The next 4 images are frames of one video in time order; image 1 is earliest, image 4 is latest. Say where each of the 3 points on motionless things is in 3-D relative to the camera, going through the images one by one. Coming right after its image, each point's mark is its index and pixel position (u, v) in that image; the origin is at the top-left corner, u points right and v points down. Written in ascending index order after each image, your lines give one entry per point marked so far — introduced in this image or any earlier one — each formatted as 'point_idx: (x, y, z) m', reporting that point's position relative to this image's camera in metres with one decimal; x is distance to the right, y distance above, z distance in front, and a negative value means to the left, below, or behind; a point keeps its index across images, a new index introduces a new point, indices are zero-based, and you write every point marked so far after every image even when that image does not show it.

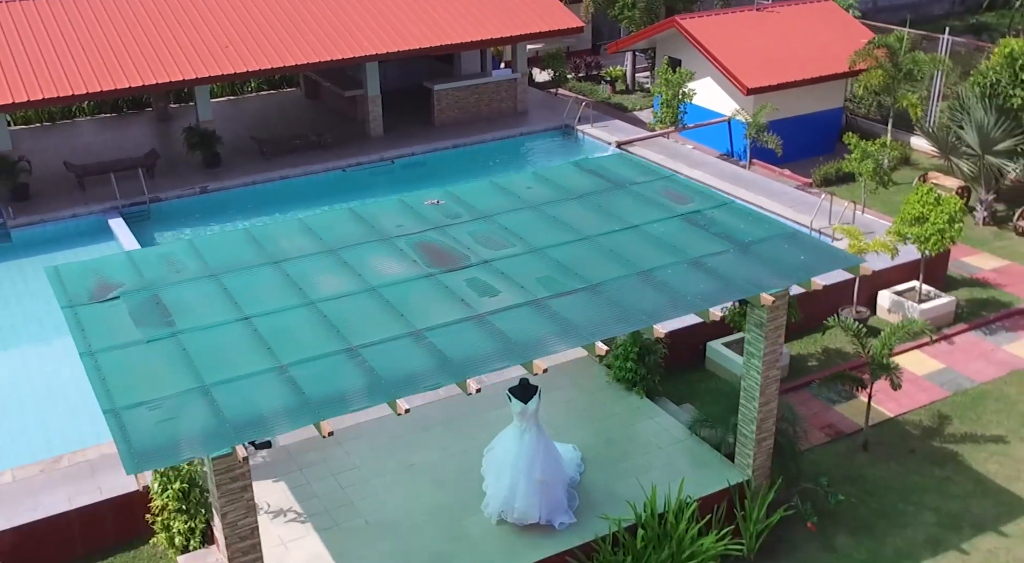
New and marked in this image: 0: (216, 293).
0: (-3.0, -0.1, +10.2) m
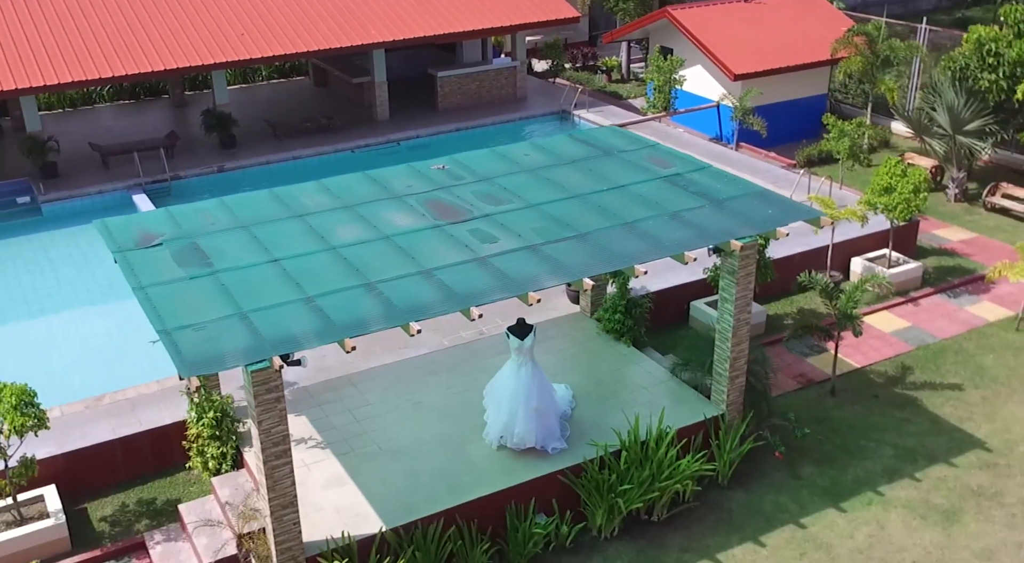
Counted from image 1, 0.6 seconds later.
0: (-3.0, +0.5, +11.5) m
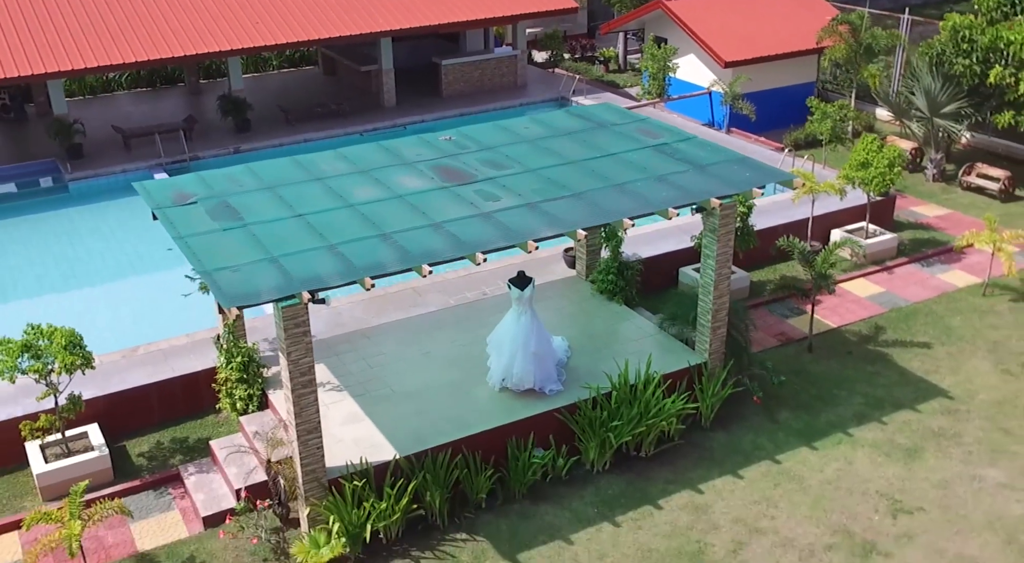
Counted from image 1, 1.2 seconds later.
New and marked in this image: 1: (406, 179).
0: (-3.0, +1.0, +12.7) m
1: (-1.4, +1.3, +13.3) m
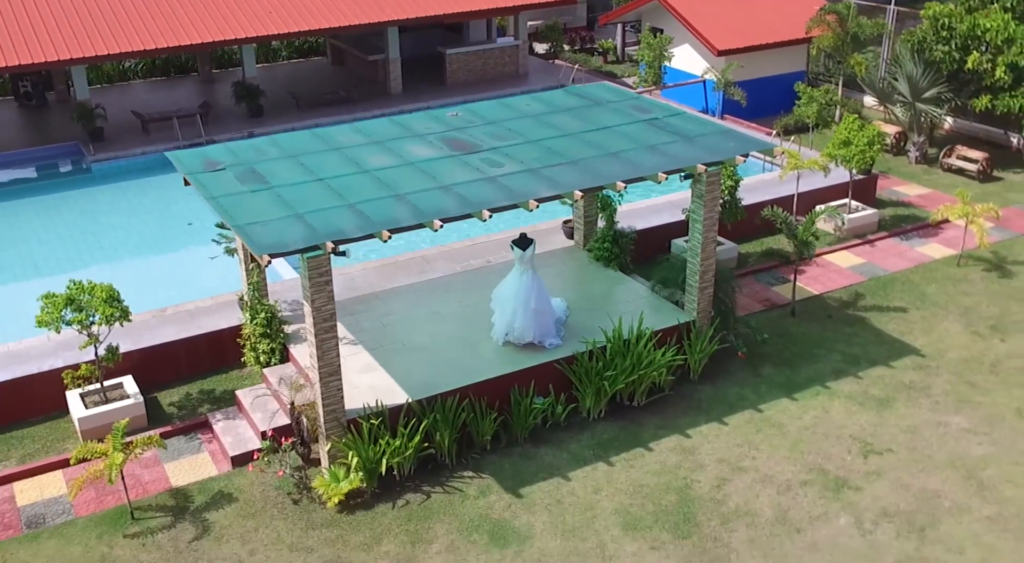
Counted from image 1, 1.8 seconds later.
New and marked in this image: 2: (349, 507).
0: (-3.0, +1.6, +13.8) m
1: (-1.4, +1.9, +14.4) m
2: (-2.0, -2.8, +12.5) m
